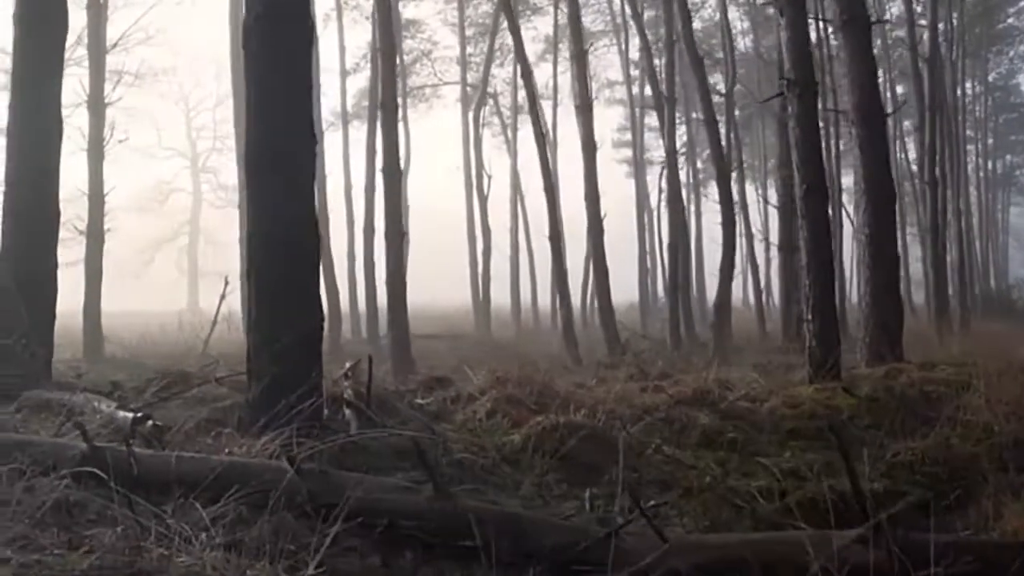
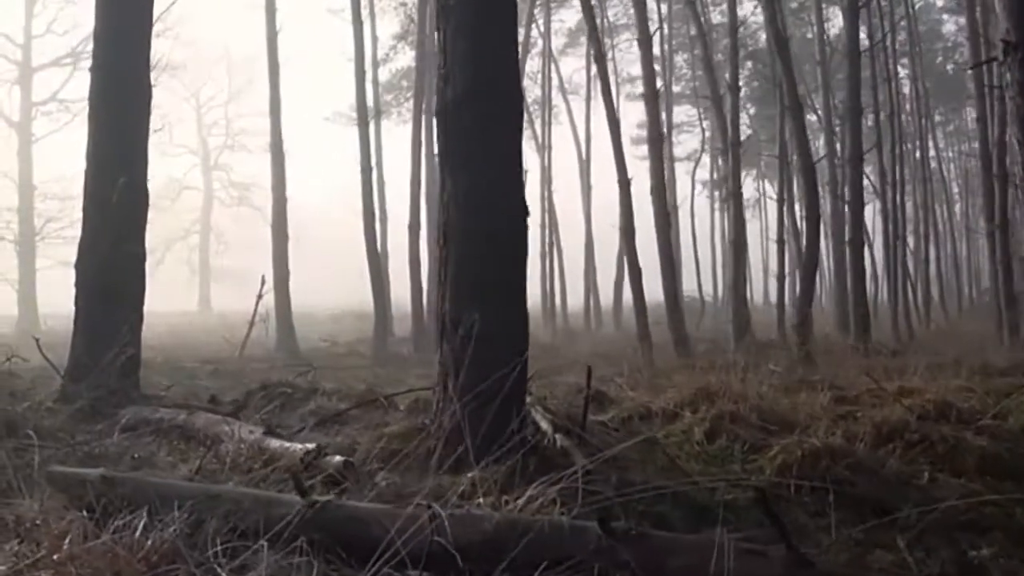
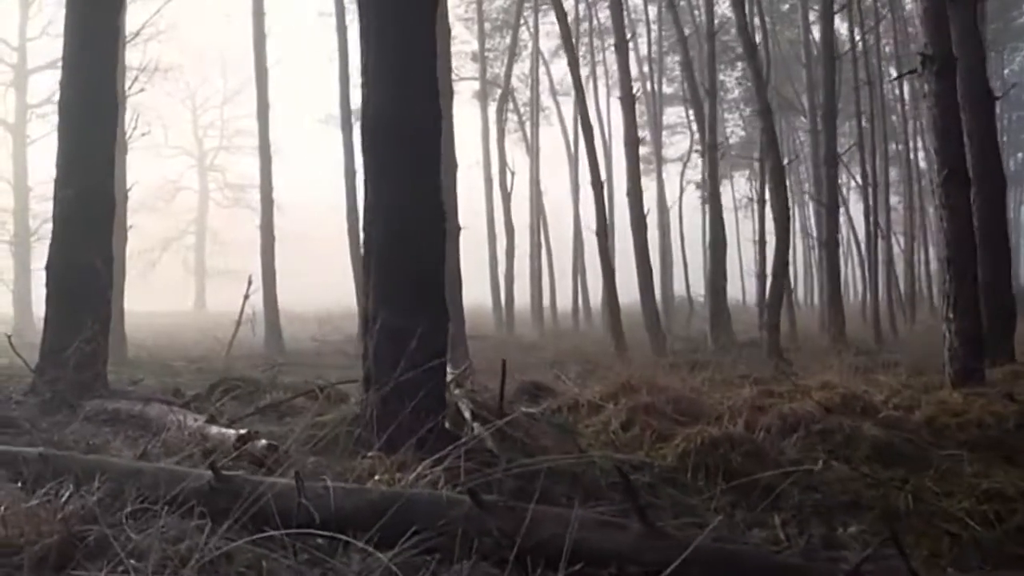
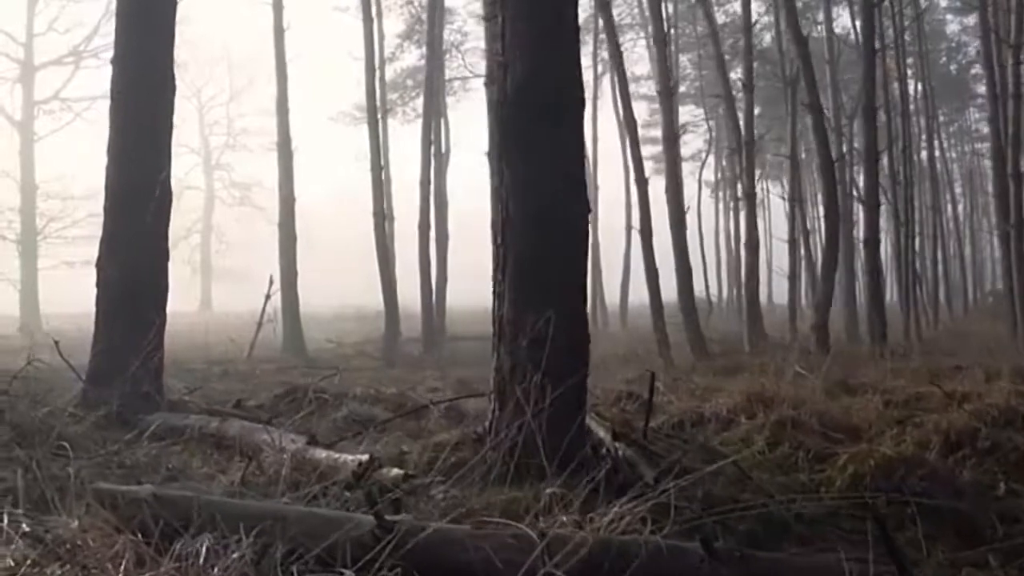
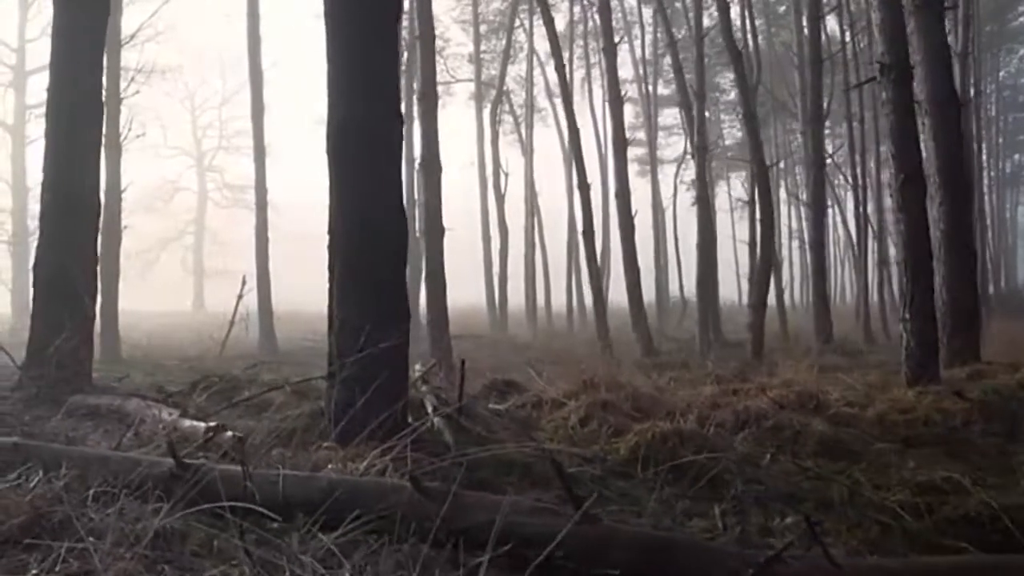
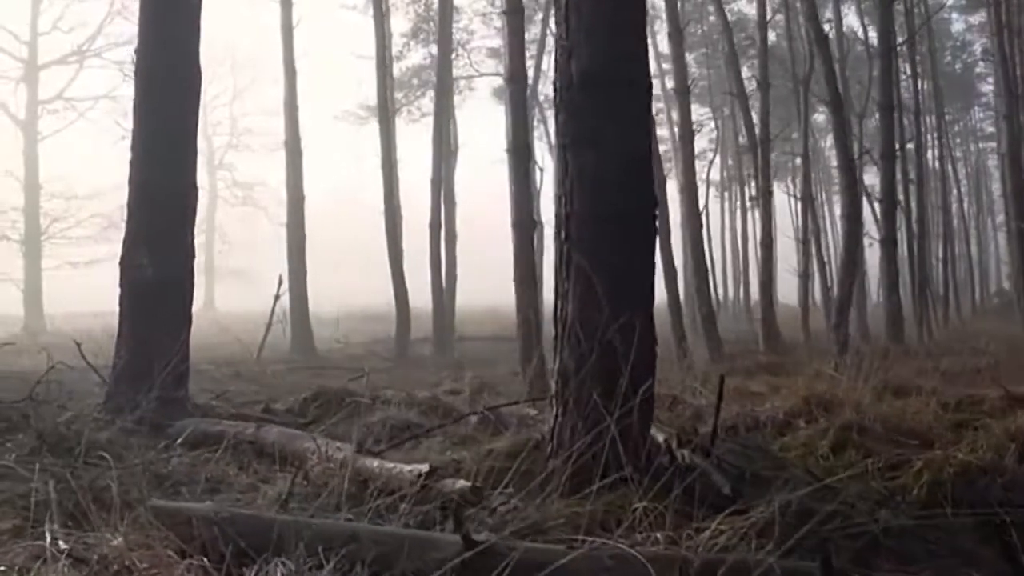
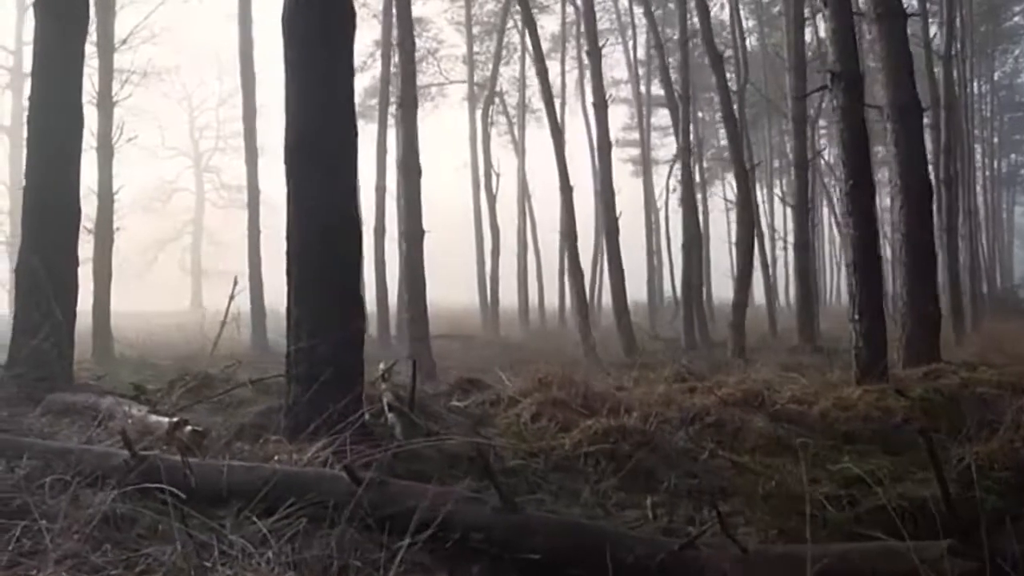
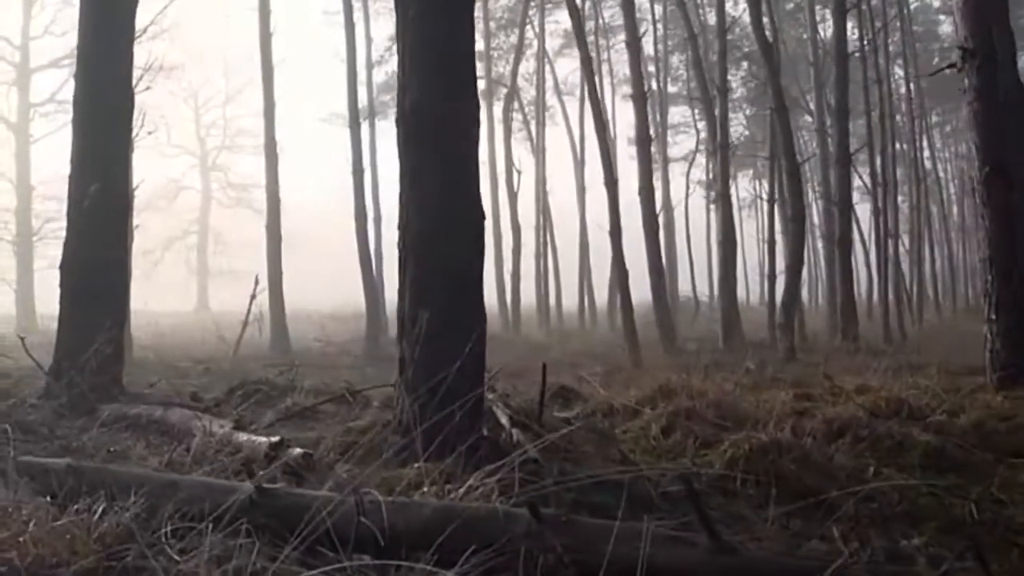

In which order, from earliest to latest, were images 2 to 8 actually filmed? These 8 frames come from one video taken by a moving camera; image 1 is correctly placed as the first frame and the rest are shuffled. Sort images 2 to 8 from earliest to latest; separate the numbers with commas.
7, 5, 3, 8, 2, 4, 6
